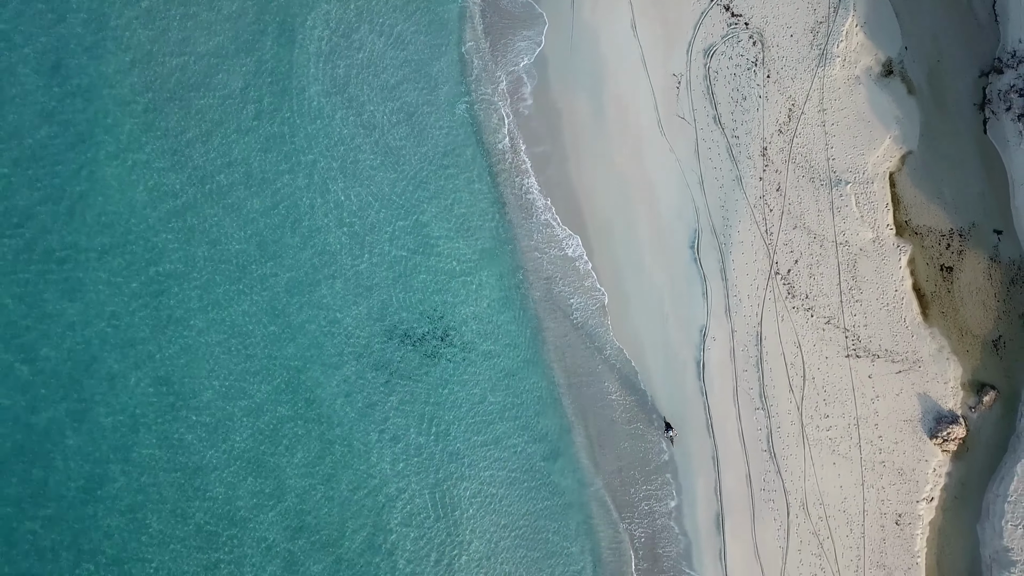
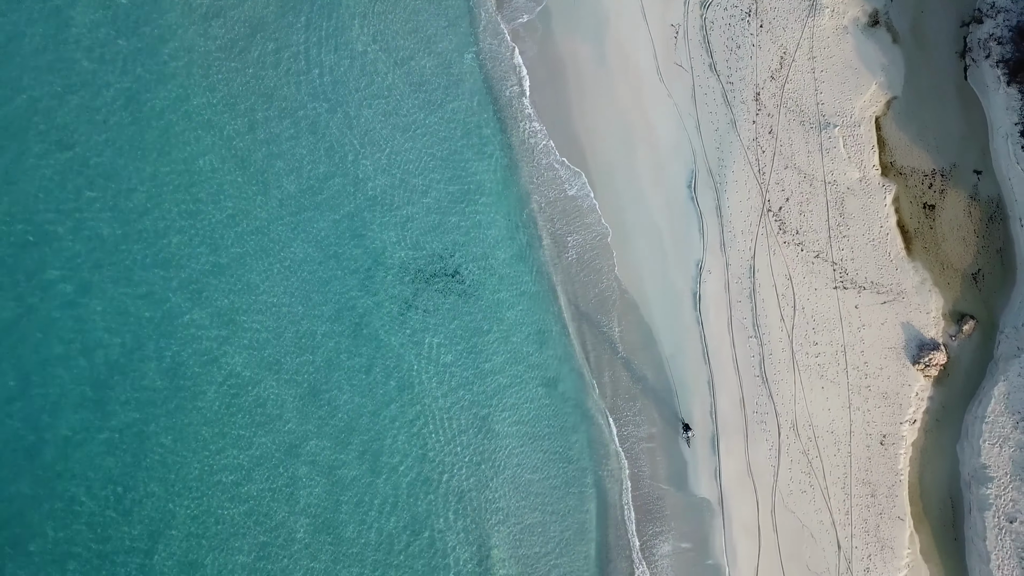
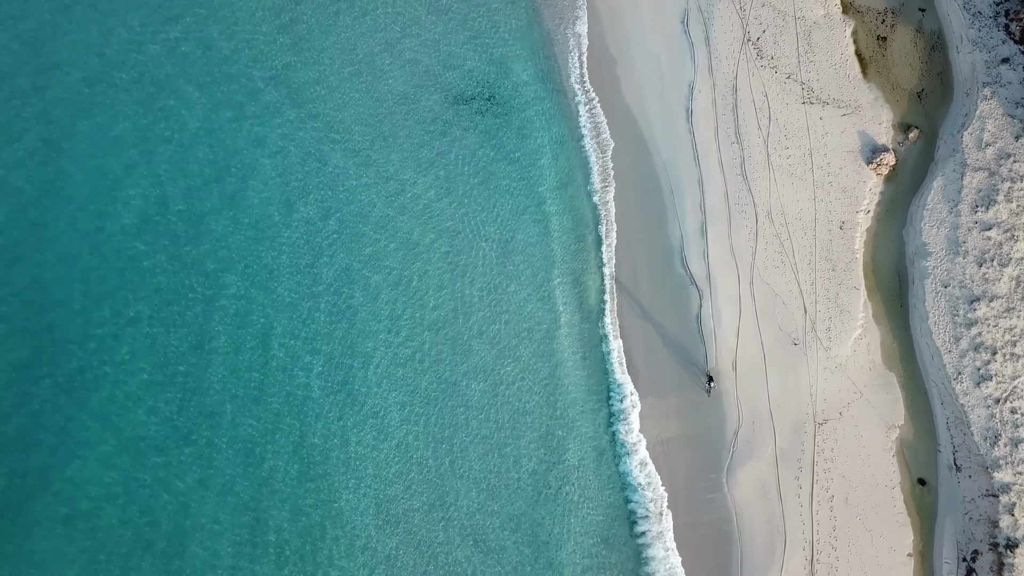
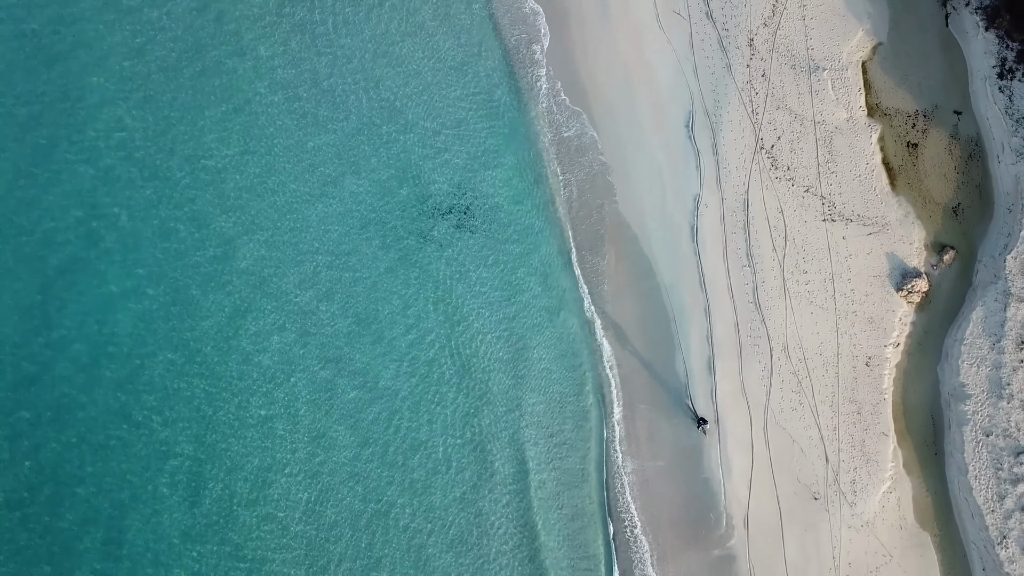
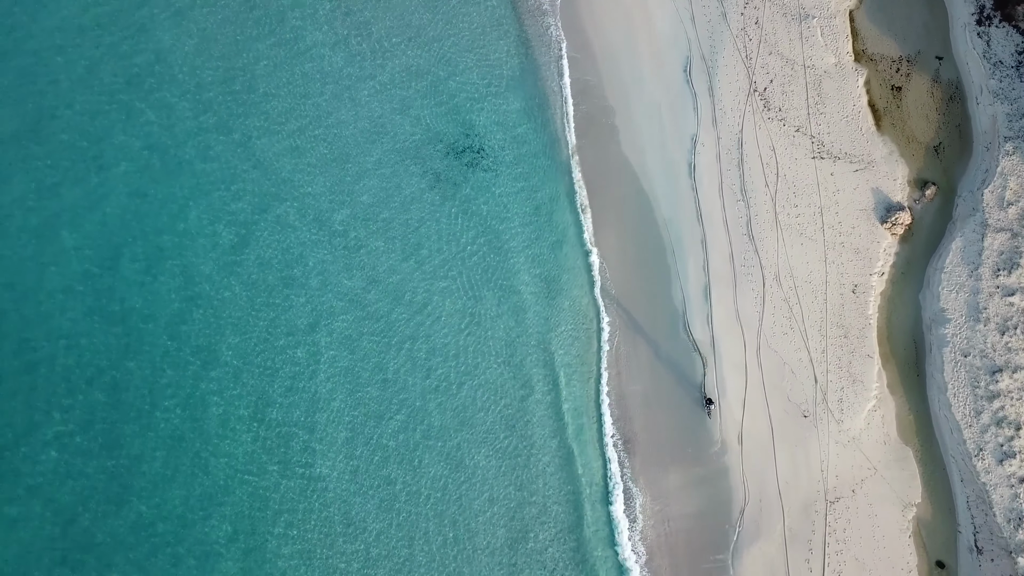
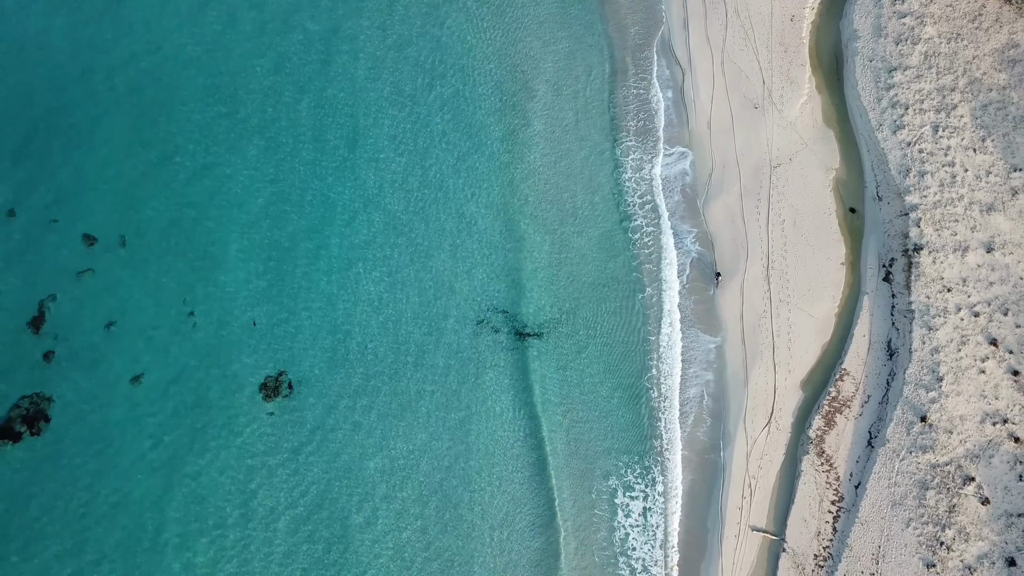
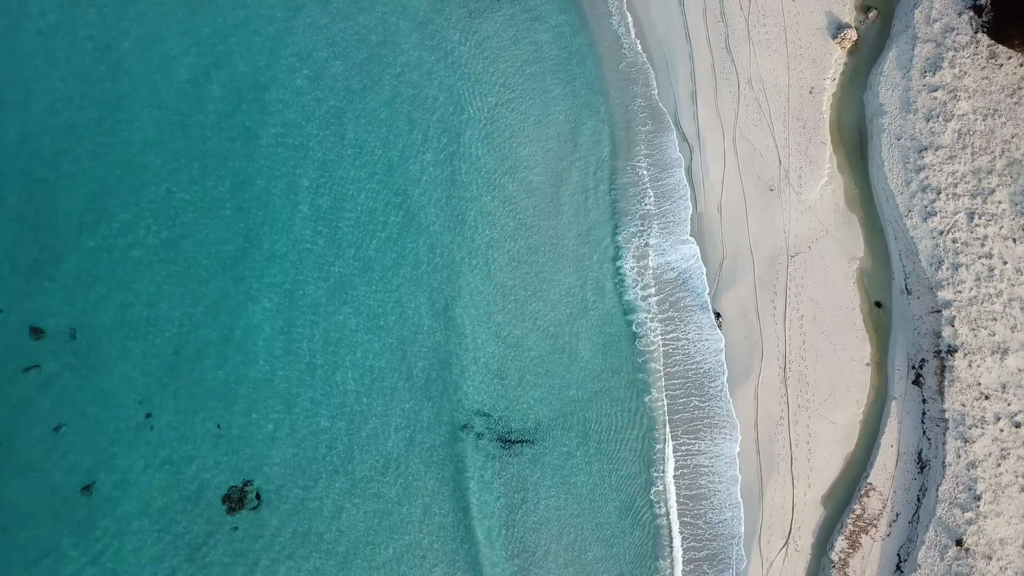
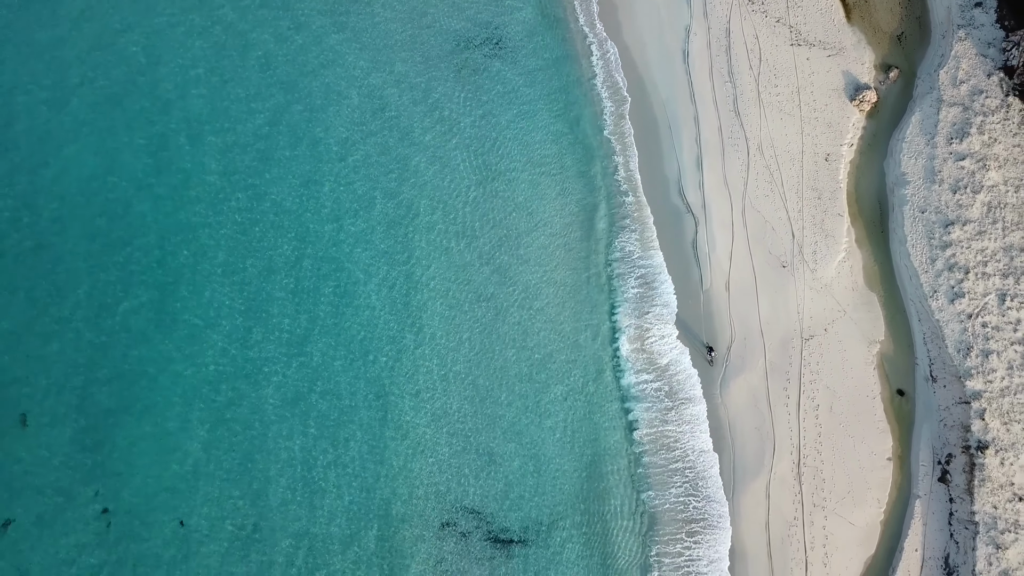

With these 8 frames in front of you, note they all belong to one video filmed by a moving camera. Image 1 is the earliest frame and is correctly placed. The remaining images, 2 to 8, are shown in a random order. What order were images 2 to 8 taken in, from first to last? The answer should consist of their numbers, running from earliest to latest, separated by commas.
2, 4, 5, 3, 8, 7, 6
